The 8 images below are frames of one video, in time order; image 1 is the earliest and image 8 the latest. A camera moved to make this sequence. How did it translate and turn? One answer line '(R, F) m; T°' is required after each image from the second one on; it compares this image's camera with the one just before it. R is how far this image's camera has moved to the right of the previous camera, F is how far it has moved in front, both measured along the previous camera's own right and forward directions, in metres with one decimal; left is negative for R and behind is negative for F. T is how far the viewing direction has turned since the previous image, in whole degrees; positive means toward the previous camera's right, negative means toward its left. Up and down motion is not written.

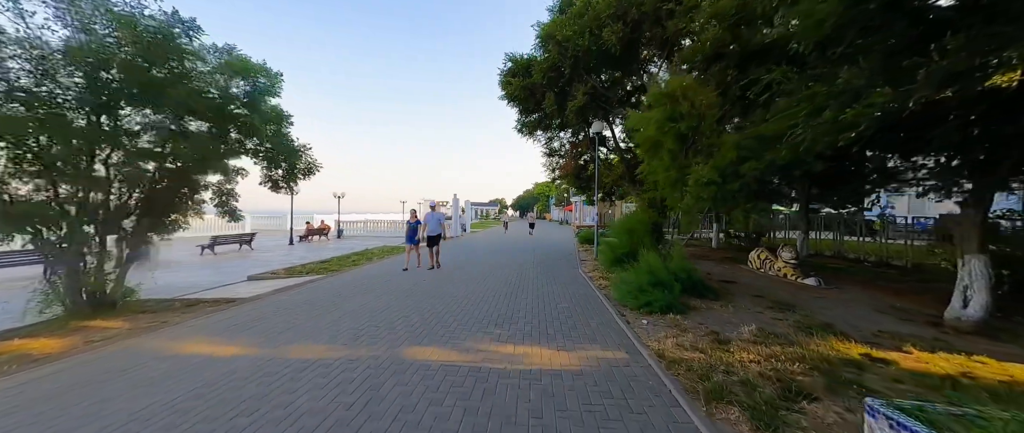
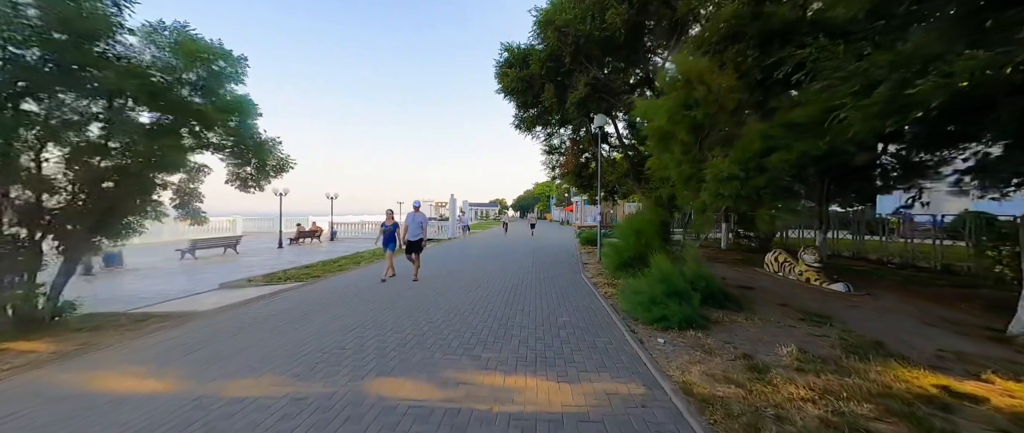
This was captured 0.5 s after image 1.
(+0.1, +0.7) m; 0°
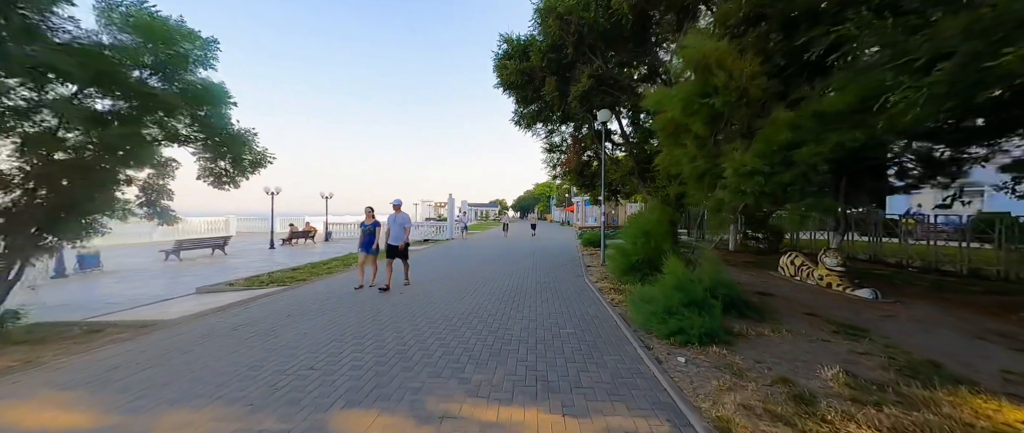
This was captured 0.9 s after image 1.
(0.0, +0.5) m; 0°
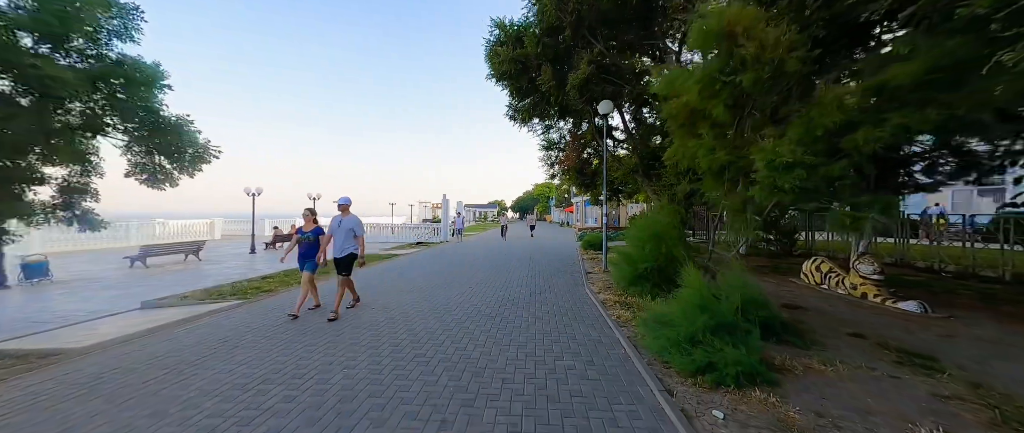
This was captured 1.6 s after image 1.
(+0.2, +0.9) m; 0°
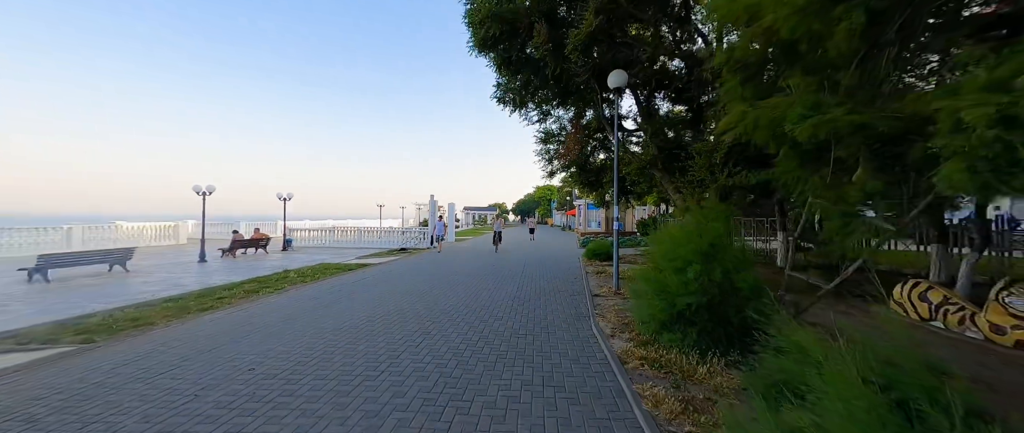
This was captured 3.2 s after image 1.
(+0.5, +2.2) m; 0°
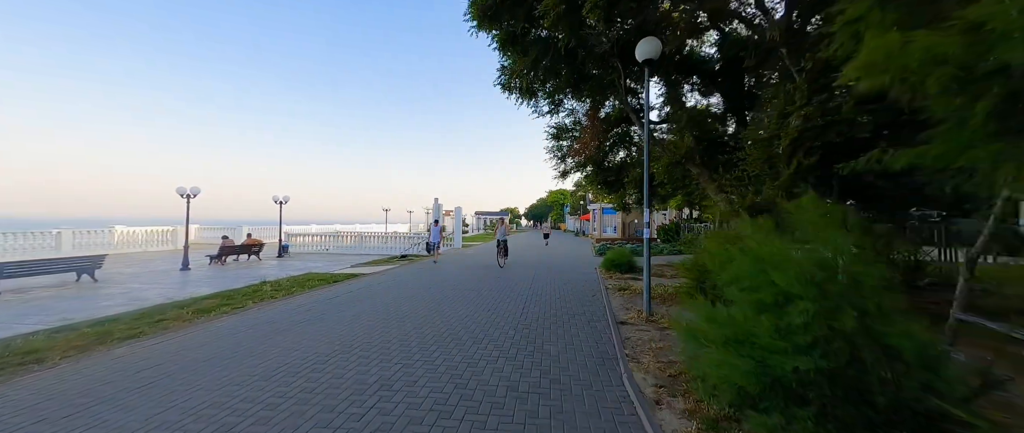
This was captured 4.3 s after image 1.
(+0.2, +1.4) m; -2°
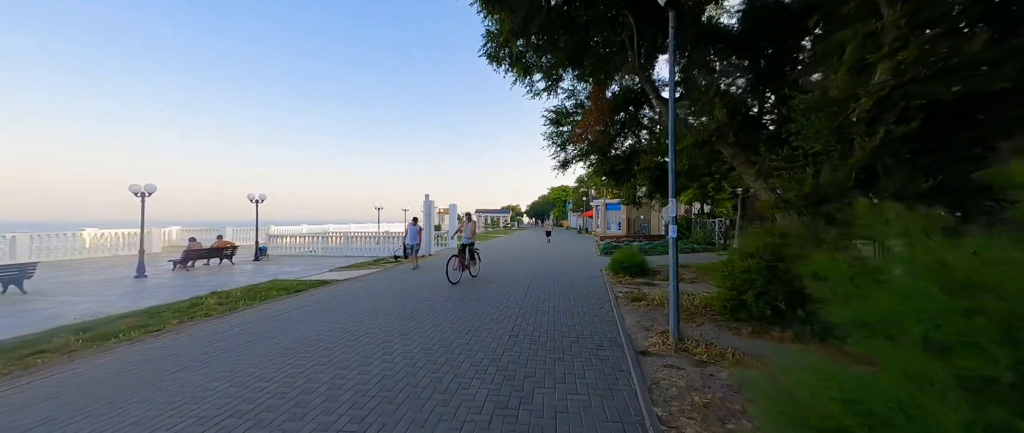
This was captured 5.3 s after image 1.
(+0.3, +1.4) m; 0°
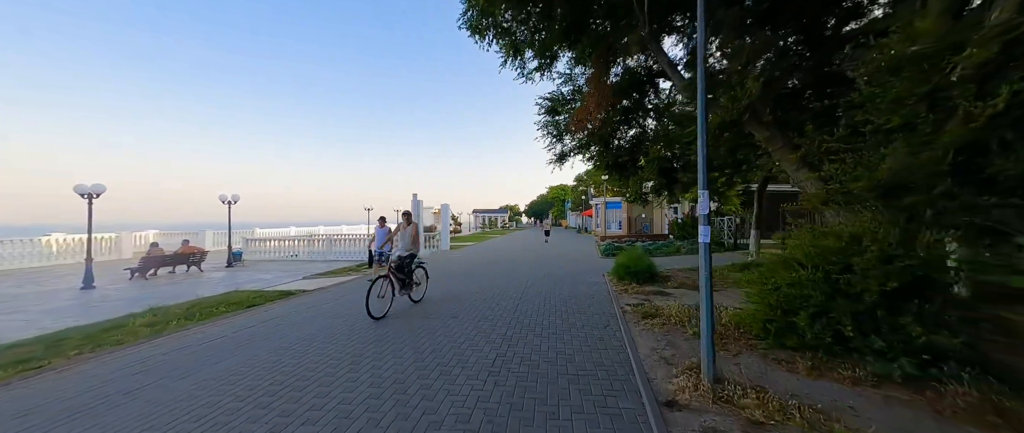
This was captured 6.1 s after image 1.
(+0.2, +1.1) m; 0°
